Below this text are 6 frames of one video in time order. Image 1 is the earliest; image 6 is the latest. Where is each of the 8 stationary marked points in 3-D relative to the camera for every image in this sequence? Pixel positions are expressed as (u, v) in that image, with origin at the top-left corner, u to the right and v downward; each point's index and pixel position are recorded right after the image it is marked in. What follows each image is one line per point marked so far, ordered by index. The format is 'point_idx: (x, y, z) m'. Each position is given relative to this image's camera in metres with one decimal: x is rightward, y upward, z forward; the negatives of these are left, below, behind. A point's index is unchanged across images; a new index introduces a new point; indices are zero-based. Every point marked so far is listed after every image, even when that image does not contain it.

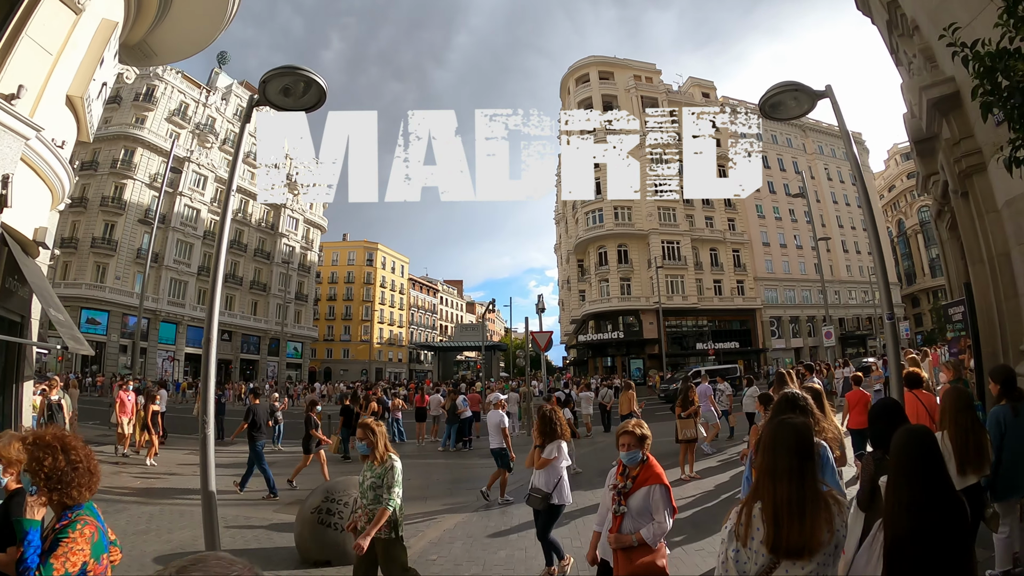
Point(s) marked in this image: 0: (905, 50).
0: (+7.7, +4.7, +9.3) m
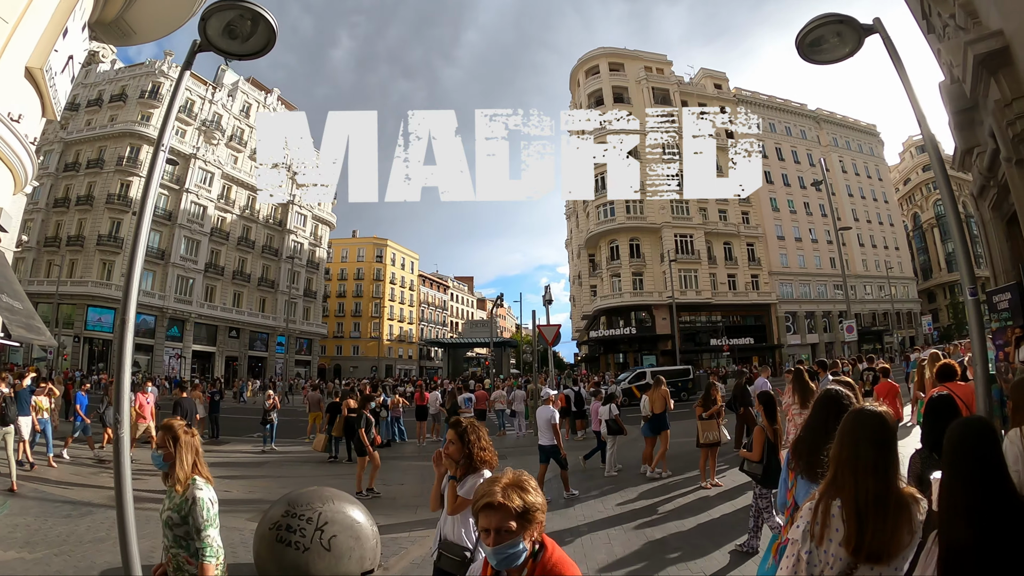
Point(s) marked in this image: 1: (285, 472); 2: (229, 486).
0: (+7.8, +4.9, +8.5) m
1: (-4.0, -3.1, +8.1) m
2: (-4.3, -2.9, +7.0) m
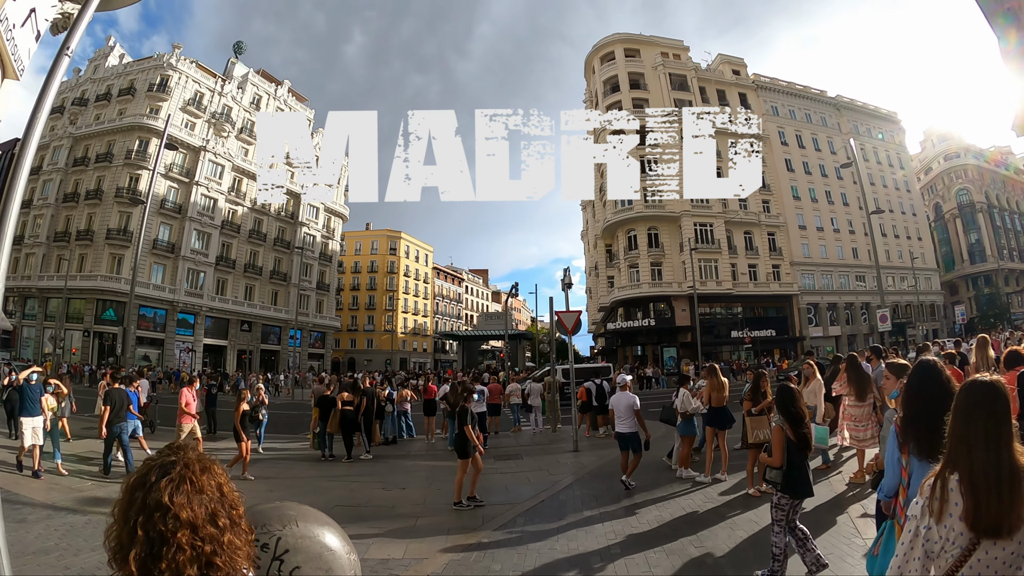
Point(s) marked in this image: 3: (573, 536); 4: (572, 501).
0: (+8.0, +5.3, +7.4) m
1: (-3.7, -2.9, +7.4) m
2: (-4.1, -2.7, +6.3) m
3: (+0.5, -2.2, +4.1) m
4: (+0.6, -2.3, +5.1) m
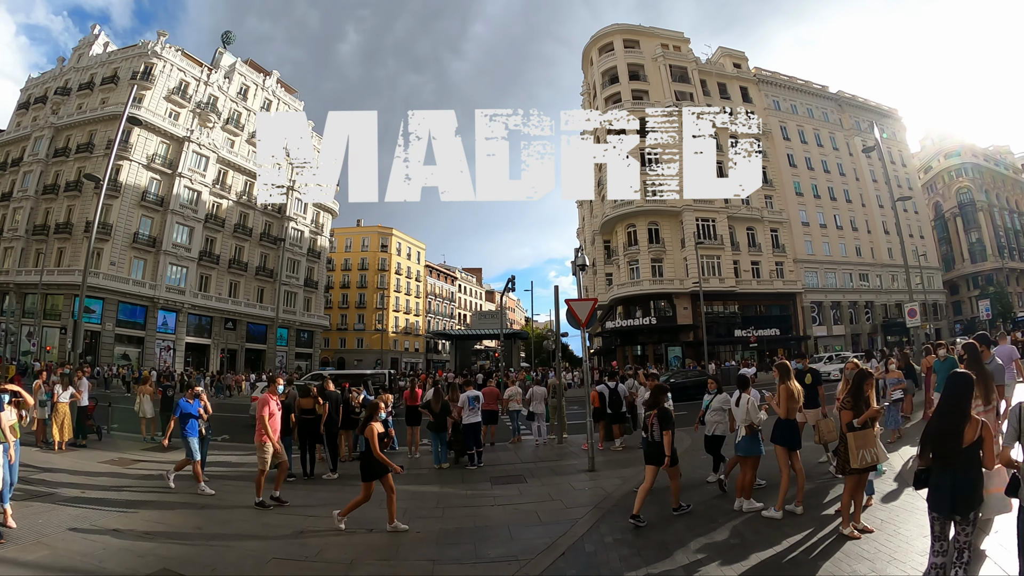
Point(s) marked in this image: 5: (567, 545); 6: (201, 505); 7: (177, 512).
0: (+8.0, +5.5, +6.2) m
1: (-3.7, -2.6, +6.0) m
2: (-4.0, -2.4, +5.0) m
3: (+0.6, -1.9, +2.8) m
4: (+0.7, -2.1, +3.8) m
5: (+0.4, -2.1, +4.0) m
6: (-3.7, -2.6, +5.7) m
7: (-3.7, -2.5, +5.4) m
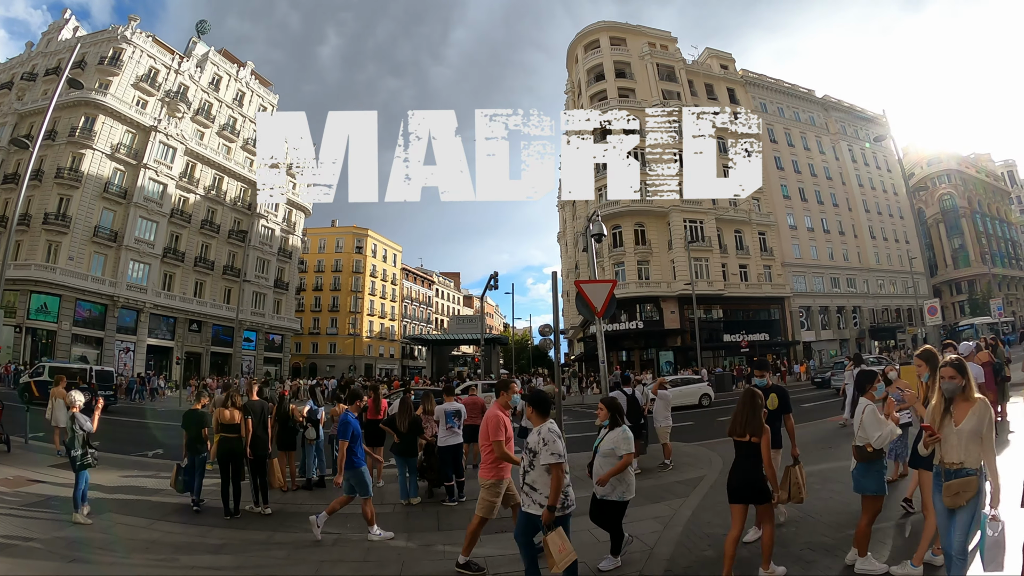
0: (+8.0, +5.6, +5.1) m
1: (-3.8, -2.4, +4.5) m
2: (-4.1, -2.2, +3.5) m
3: (+0.6, -1.7, +1.5) m
4: (+0.7, -1.9, +2.4) m
5: (+0.4, -1.9, +2.6) m
6: (-3.7, -2.3, +4.2) m
7: (-3.8, -2.3, +3.9) m
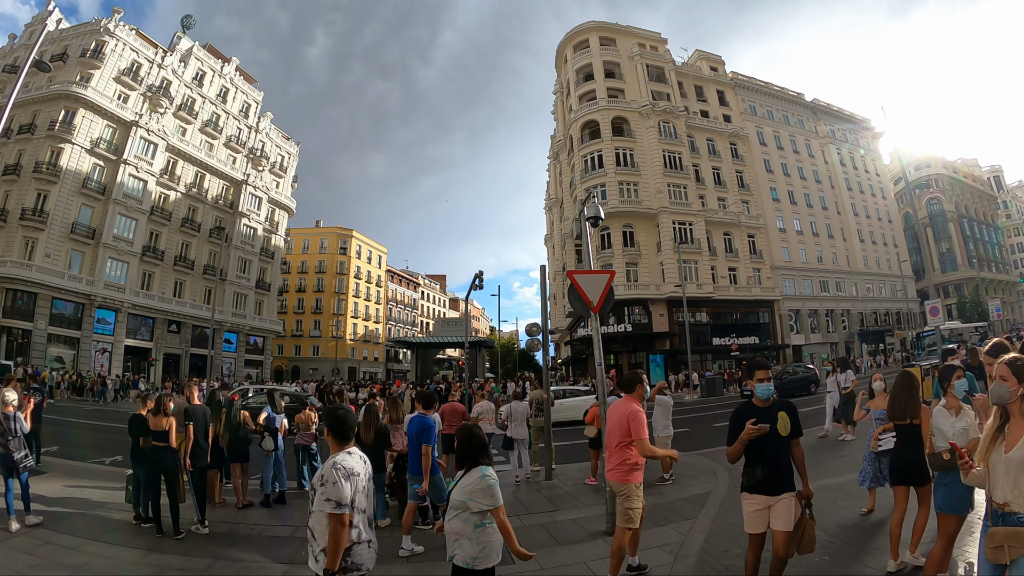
0: (+7.9, +5.6, +4.8) m
1: (-4.0, -2.4, +4.0) m
2: (-4.2, -2.1, +2.9) m
3: (+0.5, -1.7, +1.0) m
4: (+0.6, -1.8, +1.9) m
5: (+0.3, -1.9, +2.1) m
6: (-3.9, -2.3, +3.6) m
7: (-3.9, -2.2, +3.3) m
